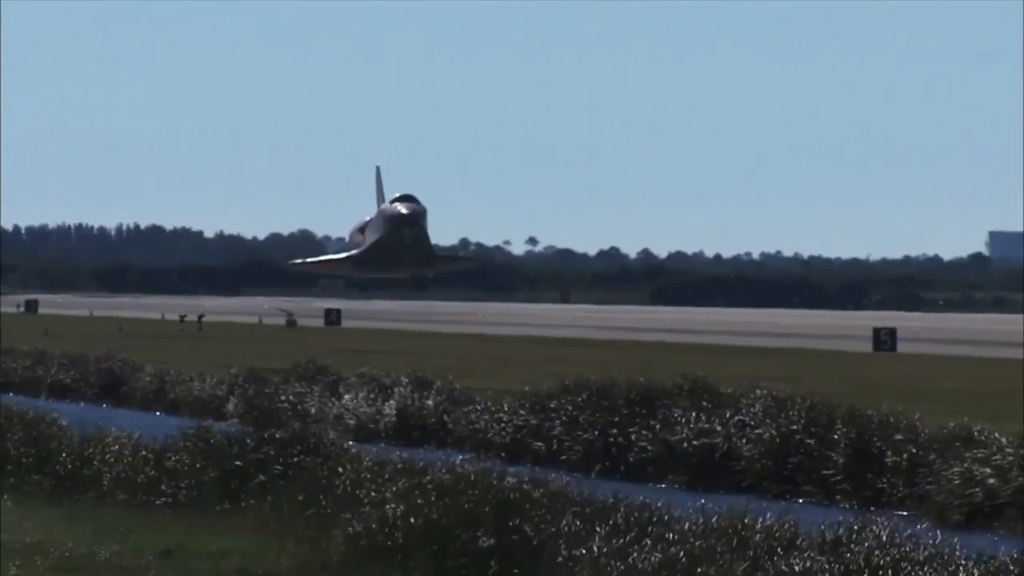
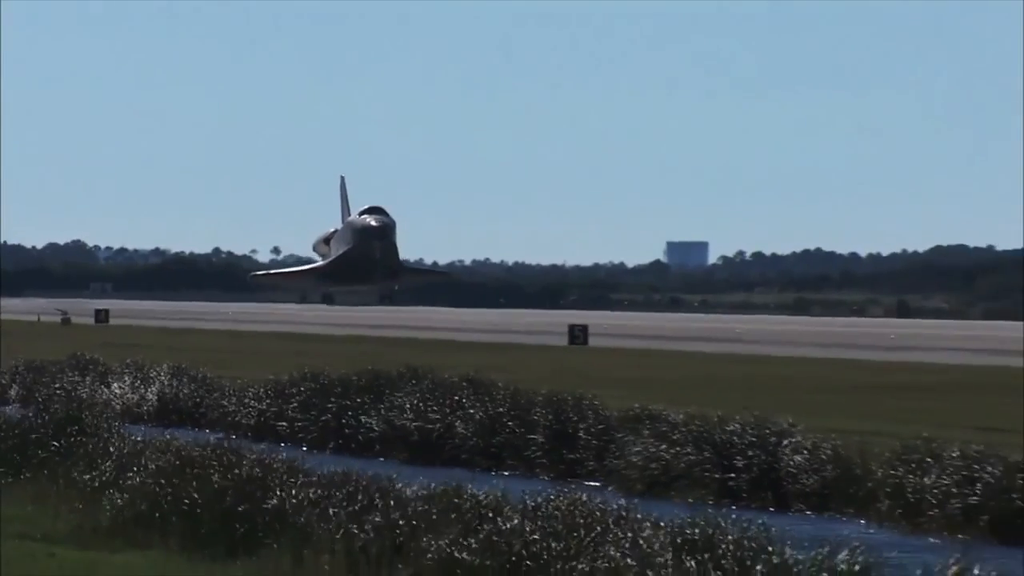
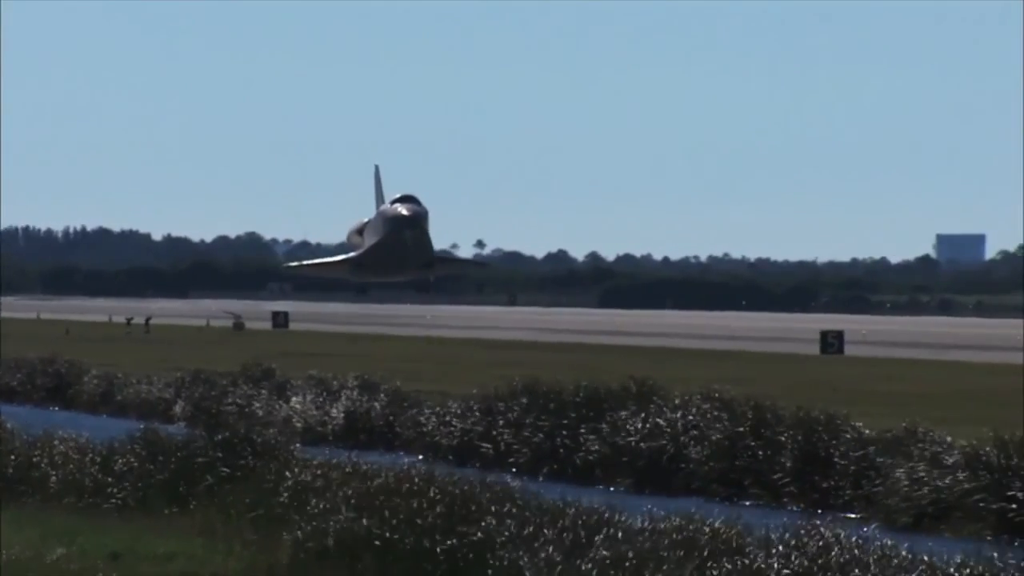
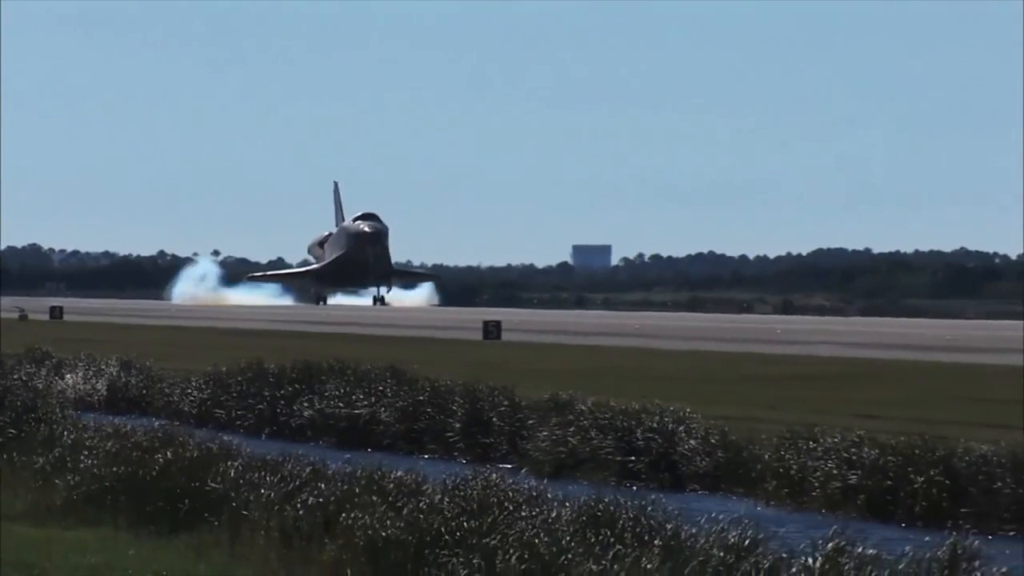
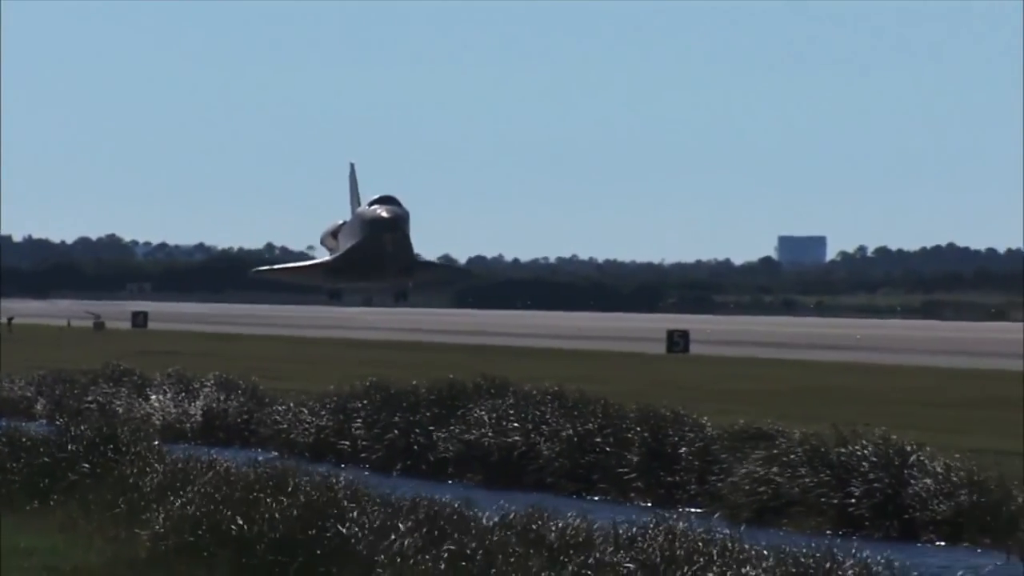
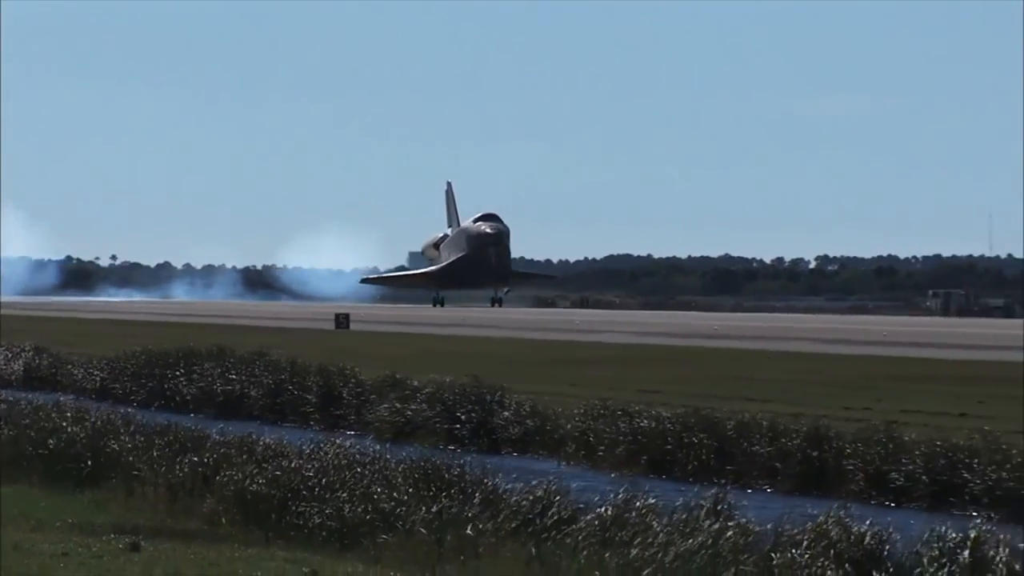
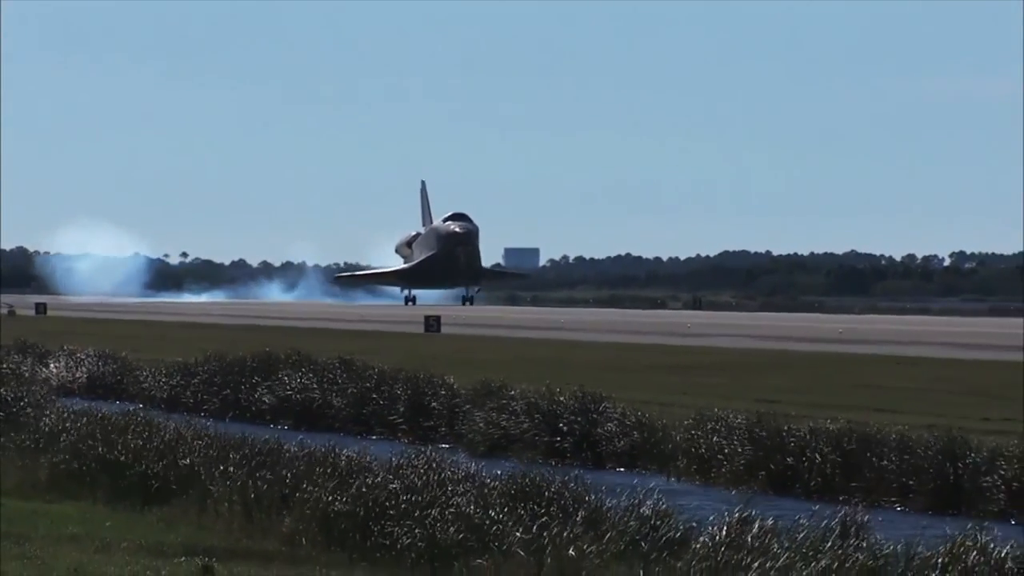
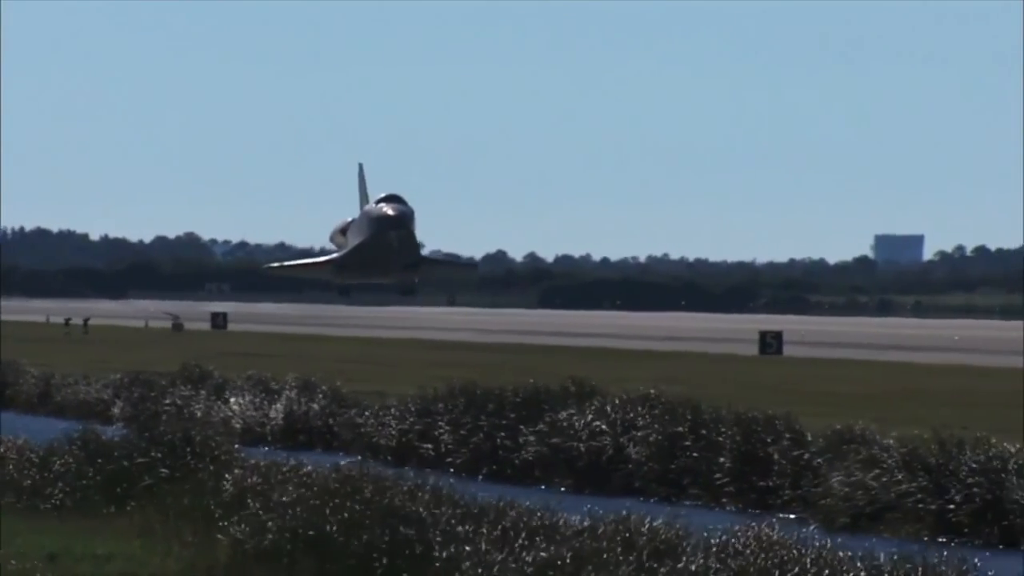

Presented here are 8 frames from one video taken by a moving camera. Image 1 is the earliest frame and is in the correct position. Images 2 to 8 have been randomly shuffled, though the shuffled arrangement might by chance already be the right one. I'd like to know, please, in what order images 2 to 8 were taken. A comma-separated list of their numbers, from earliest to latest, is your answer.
3, 8, 5, 2, 4, 7, 6
